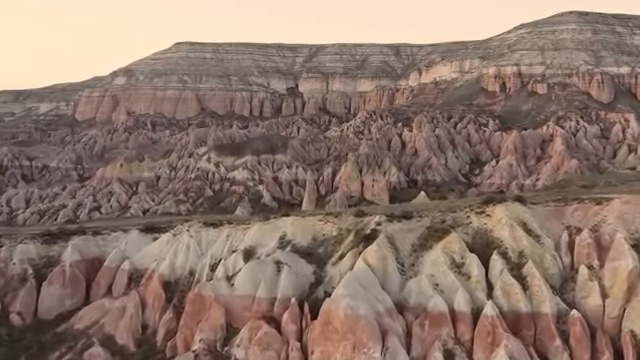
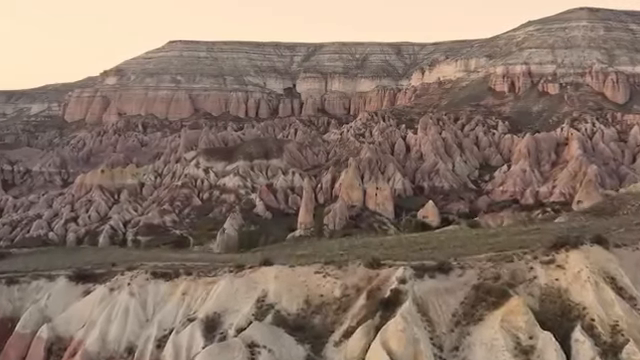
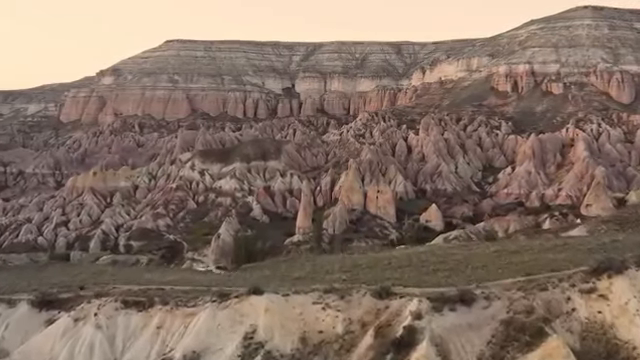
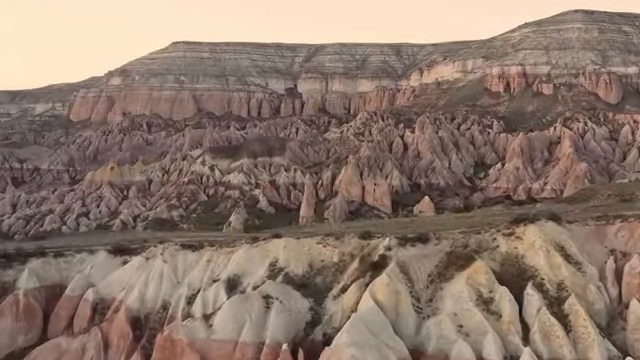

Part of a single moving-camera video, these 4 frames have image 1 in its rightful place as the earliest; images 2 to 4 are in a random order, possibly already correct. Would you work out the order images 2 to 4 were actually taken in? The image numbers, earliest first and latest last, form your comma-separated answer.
4, 2, 3
